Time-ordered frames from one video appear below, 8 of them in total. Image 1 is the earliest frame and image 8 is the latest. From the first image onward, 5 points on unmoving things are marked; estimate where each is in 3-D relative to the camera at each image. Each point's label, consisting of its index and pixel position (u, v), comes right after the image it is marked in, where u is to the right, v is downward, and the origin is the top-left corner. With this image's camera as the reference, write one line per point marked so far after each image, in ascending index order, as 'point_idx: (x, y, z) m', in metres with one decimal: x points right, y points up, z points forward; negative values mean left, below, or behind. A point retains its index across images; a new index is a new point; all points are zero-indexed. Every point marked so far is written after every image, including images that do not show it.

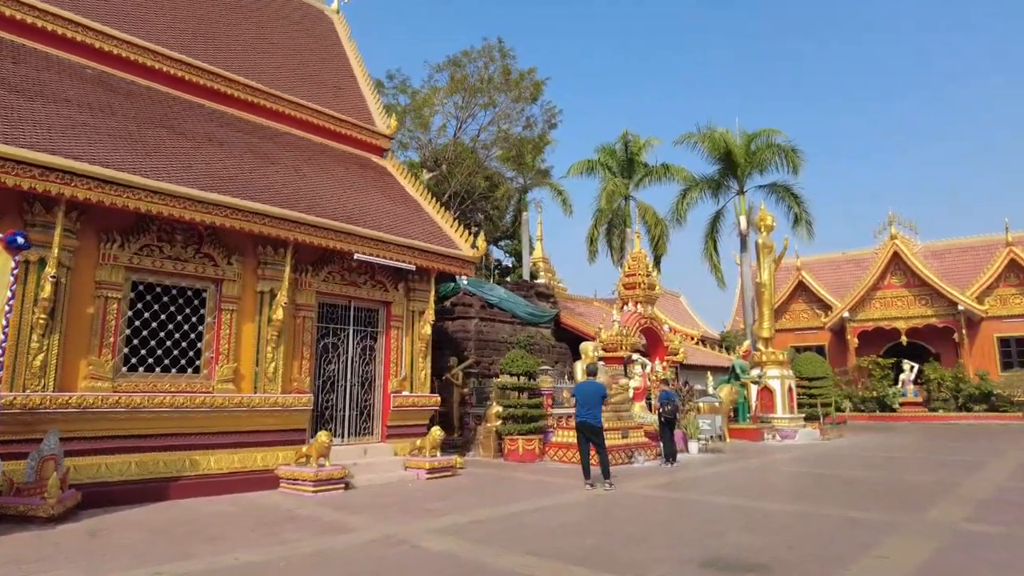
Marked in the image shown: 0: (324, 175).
0: (-2.9, +1.7, +10.1) m
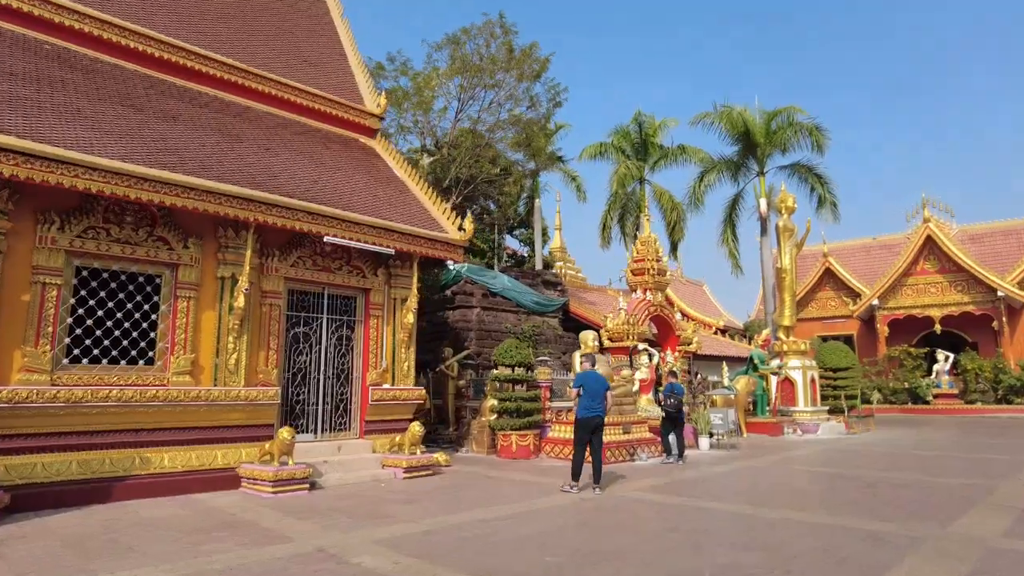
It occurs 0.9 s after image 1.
0: (-3.1, +1.9, +9.5) m
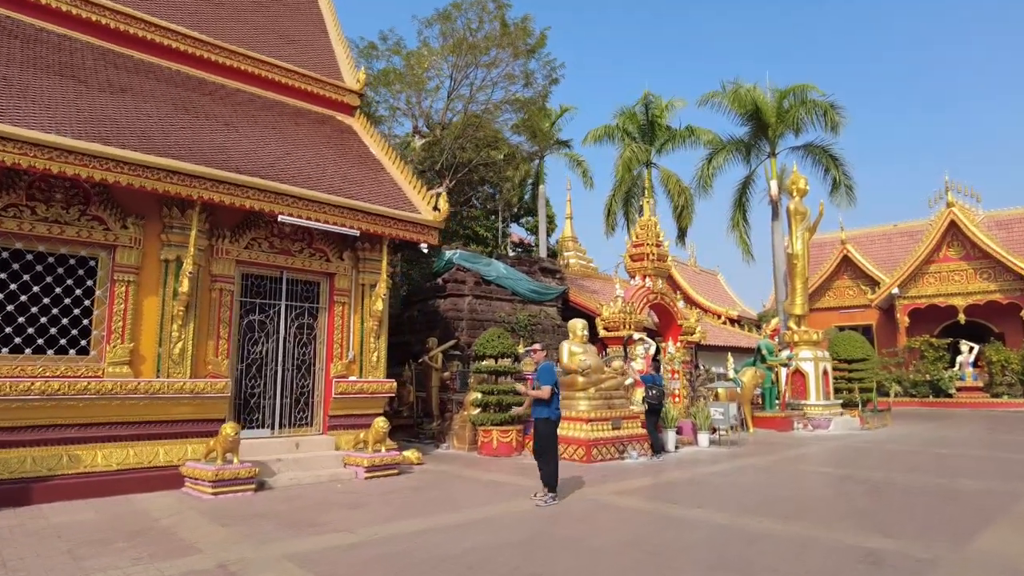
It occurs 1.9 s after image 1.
0: (-3.4, +2.1, +8.9) m
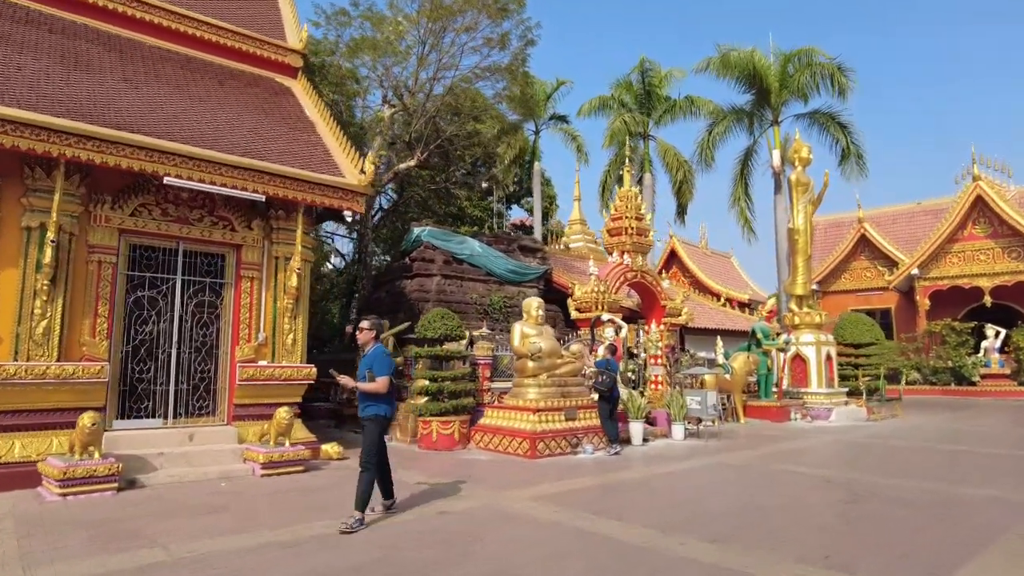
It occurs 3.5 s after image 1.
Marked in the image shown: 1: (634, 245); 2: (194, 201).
0: (-4.2, +2.4, +8.0) m
1: (+2.3, +0.8, +12.0) m
2: (-3.5, +1.0, +7.1) m
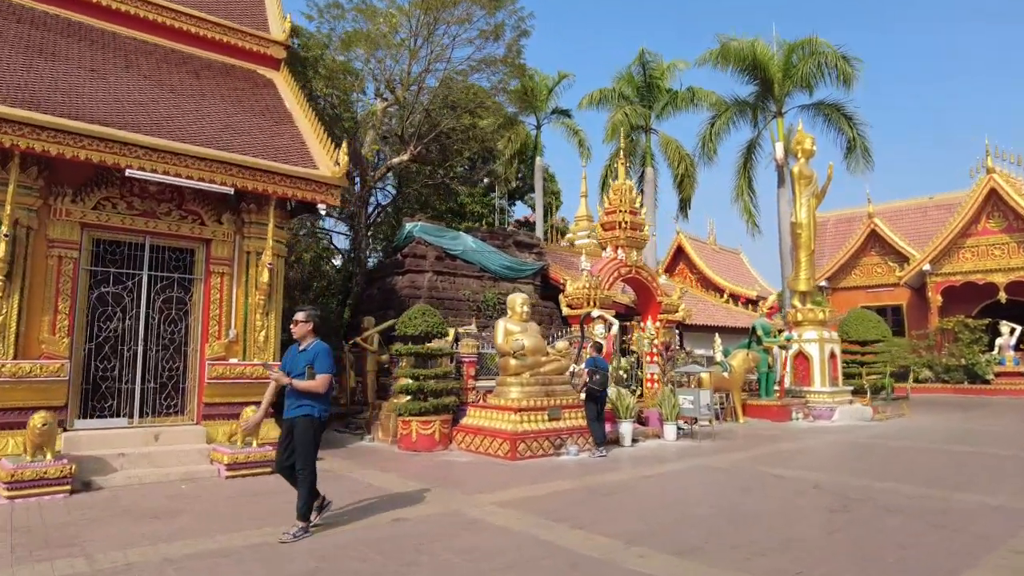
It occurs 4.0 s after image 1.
0: (-4.4, +2.5, +7.8) m
1: (+2.1, +0.9, +11.6) m
2: (-3.8, +1.0, +6.9) m
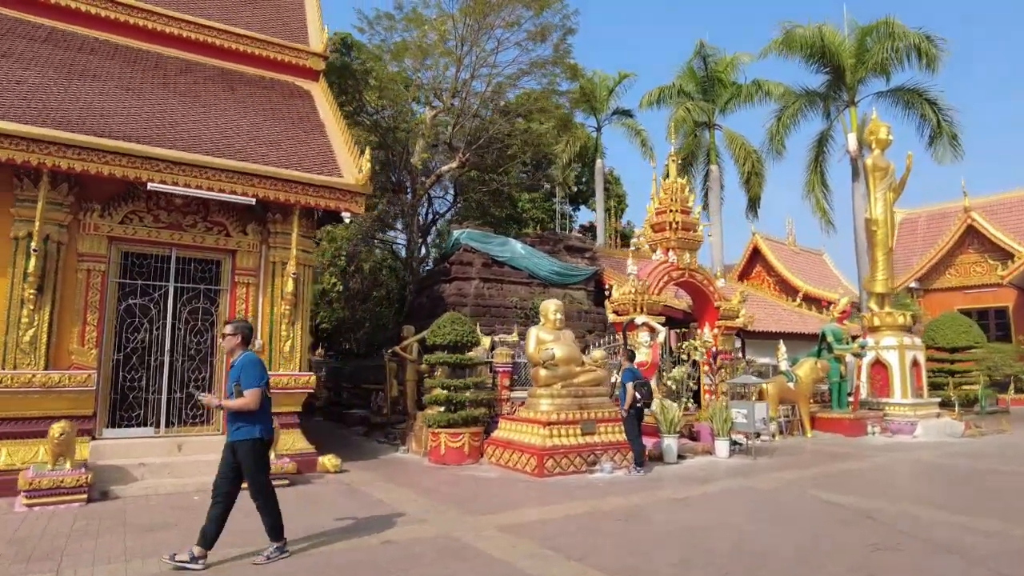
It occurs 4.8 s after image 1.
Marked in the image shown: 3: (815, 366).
0: (-4.1, +2.3, +8.0) m
1: (+2.9, +0.8, +11.0) m
2: (-3.6, +0.9, +7.0) m
3: (+5.3, -1.3, +11.1) m
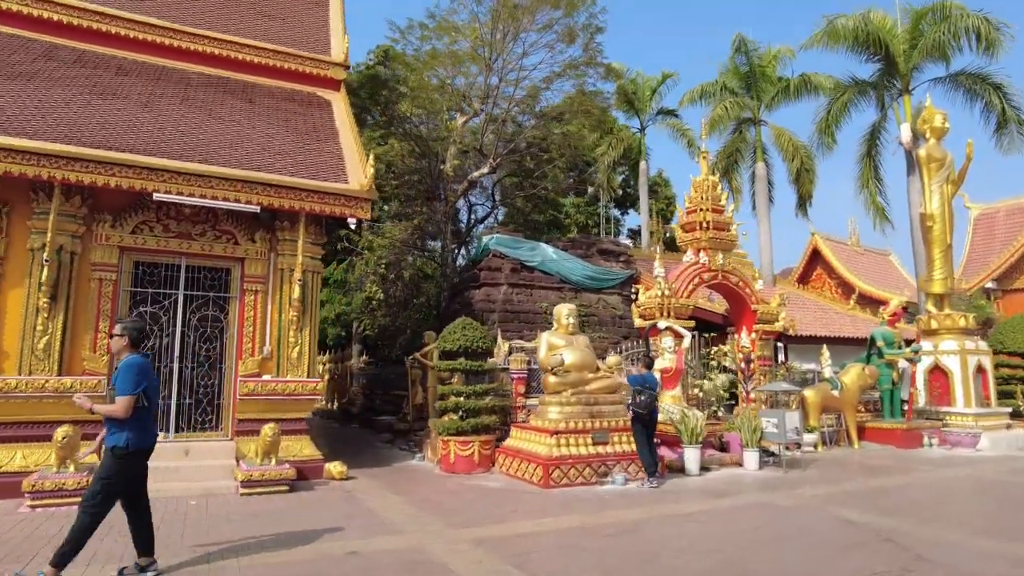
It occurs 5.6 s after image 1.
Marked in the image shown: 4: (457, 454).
0: (-4.0, +2.2, +8.2) m
1: (+3.3, +0.8, +10.5) m
2: (-3.5, +0.8, +7.2) m
3: (+5.7, -1.4, +10.4) m
4: (-0.7, -2.0, +7.7) m
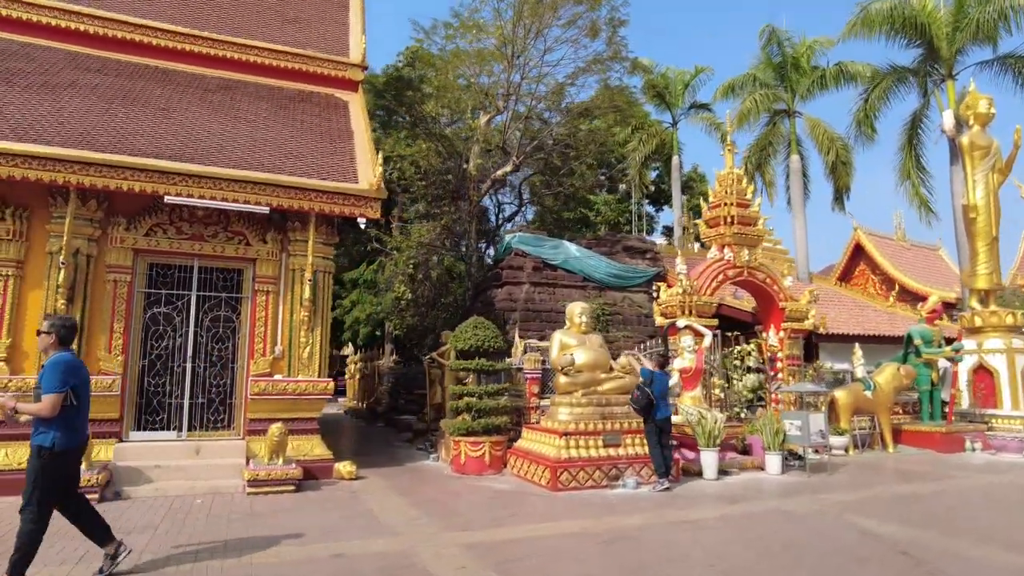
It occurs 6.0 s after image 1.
0: (-3.9, +2.2, +8.3) m
1: (+3.6, +0.8, +10.2) m
2: (-3.4, +0.8, +7.3) m
3: (+6.0, -1.3, +9.9) m
4: (-0.5, -2.0, +7.7) m
